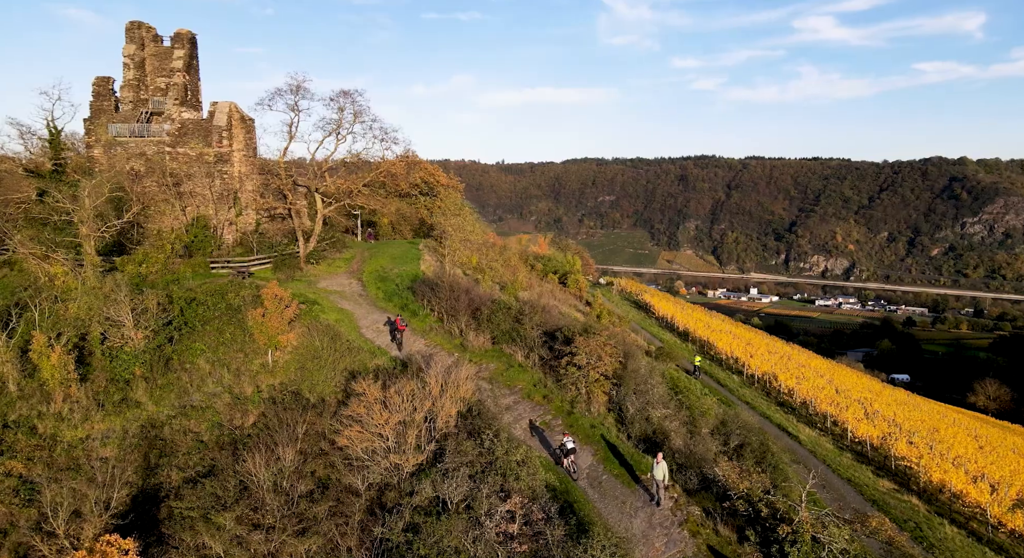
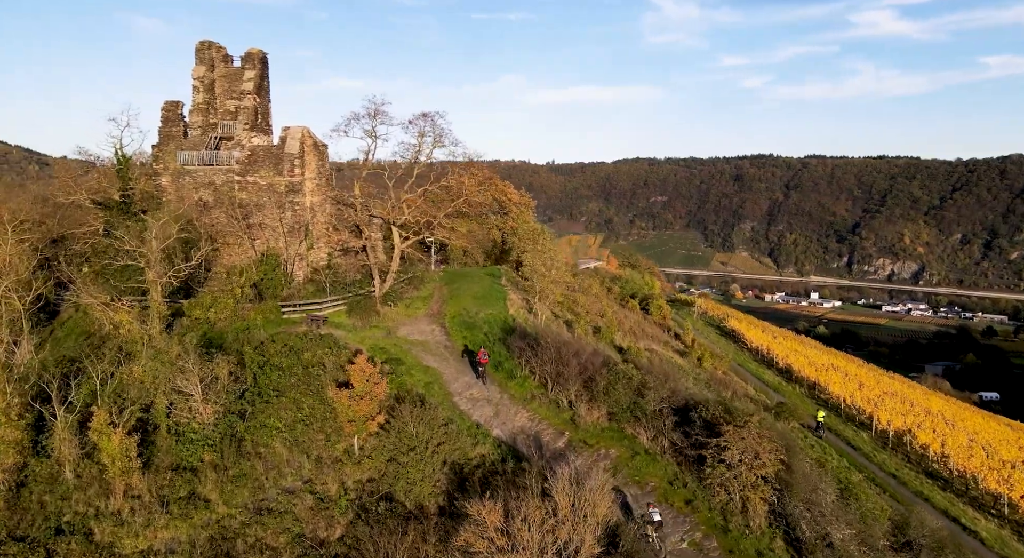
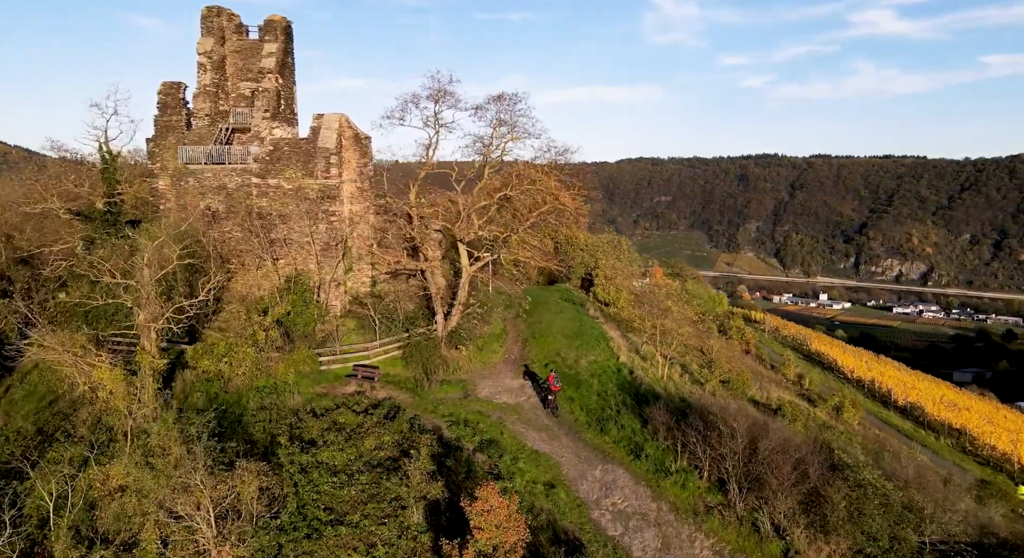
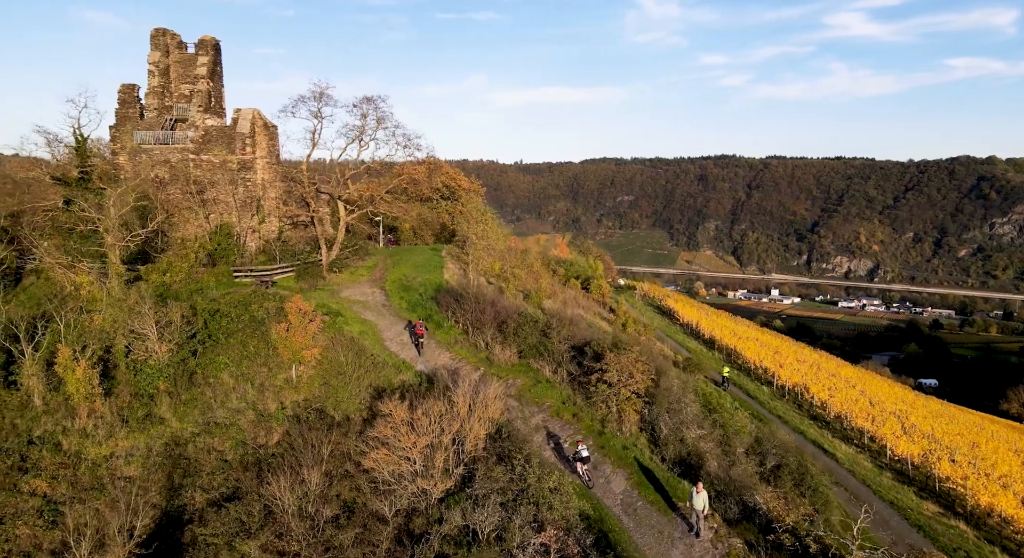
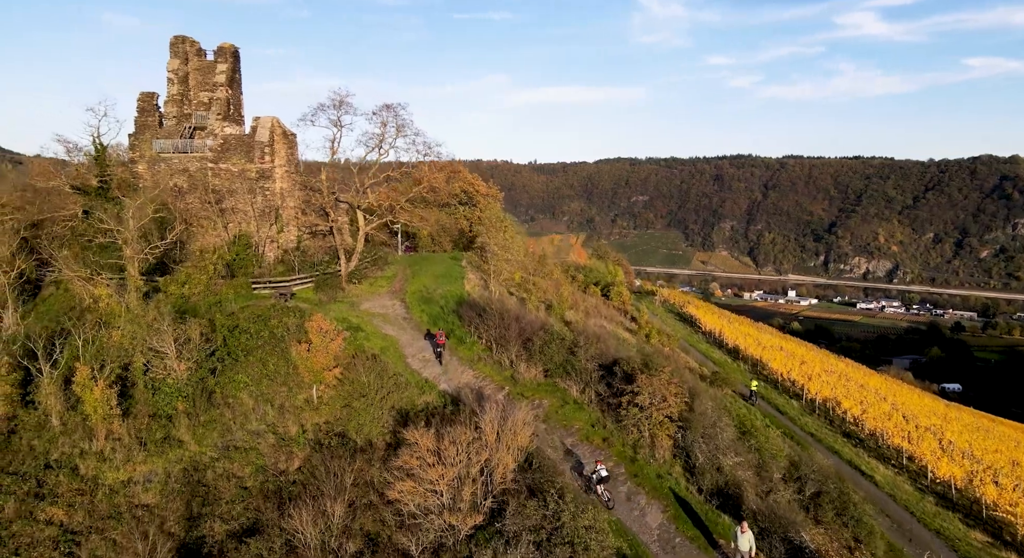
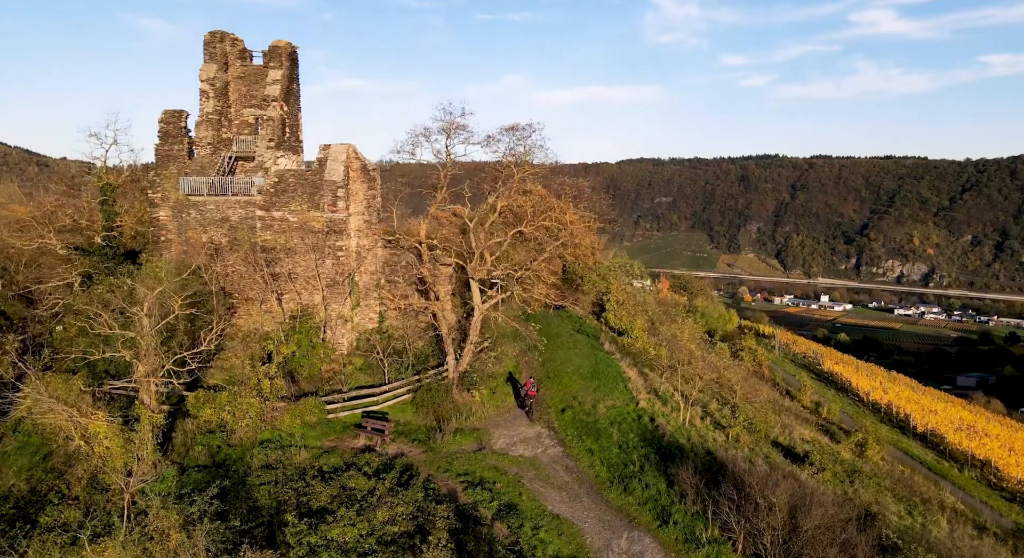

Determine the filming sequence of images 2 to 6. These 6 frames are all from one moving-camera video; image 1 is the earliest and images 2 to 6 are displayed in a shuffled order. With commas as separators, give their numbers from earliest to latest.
4, 5, 2, 3, 6
